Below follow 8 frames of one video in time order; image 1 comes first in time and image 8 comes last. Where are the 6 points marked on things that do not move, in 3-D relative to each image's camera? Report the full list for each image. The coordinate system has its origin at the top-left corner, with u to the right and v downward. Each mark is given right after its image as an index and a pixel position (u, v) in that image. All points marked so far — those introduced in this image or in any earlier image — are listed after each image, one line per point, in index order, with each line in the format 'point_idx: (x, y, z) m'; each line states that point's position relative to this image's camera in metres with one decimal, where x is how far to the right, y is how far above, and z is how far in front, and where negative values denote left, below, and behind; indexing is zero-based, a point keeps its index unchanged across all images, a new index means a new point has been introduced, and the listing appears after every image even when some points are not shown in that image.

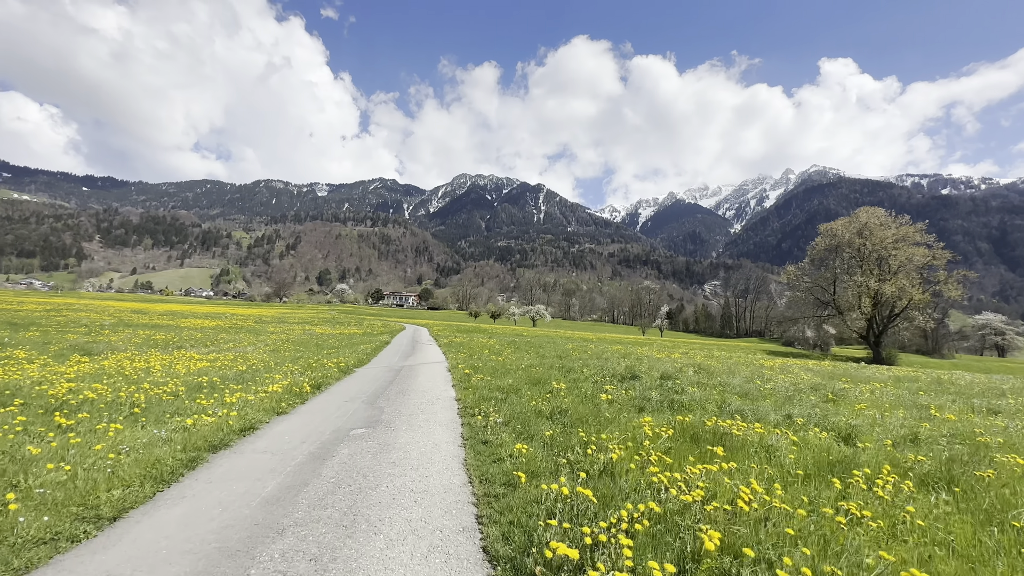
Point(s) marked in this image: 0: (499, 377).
0: (-0.5, -3.3, +14.4) m
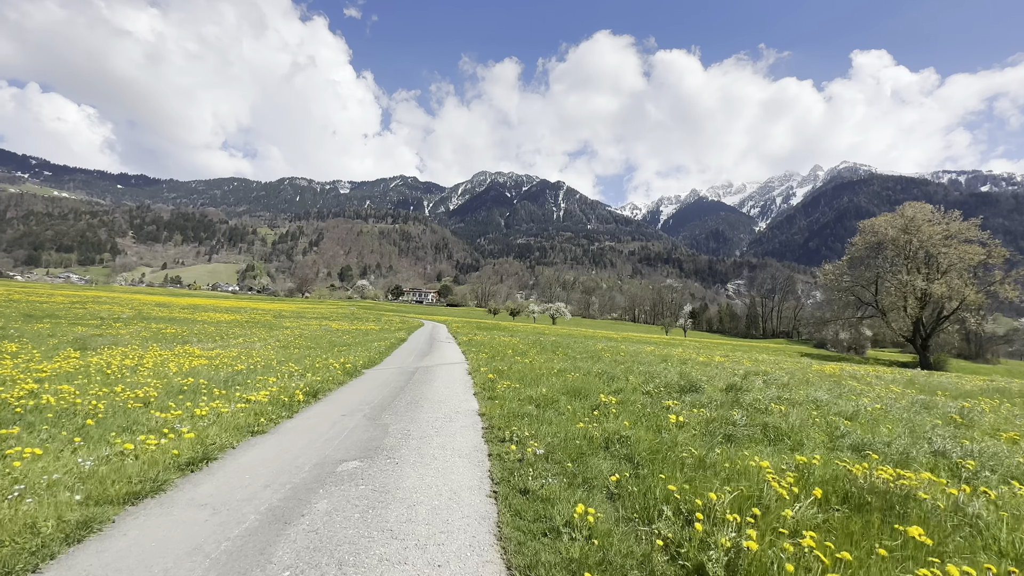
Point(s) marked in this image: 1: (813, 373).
0: (+0.5, -3.0, +12.1) m
1: (+12.8, -3.7, +17.4) m
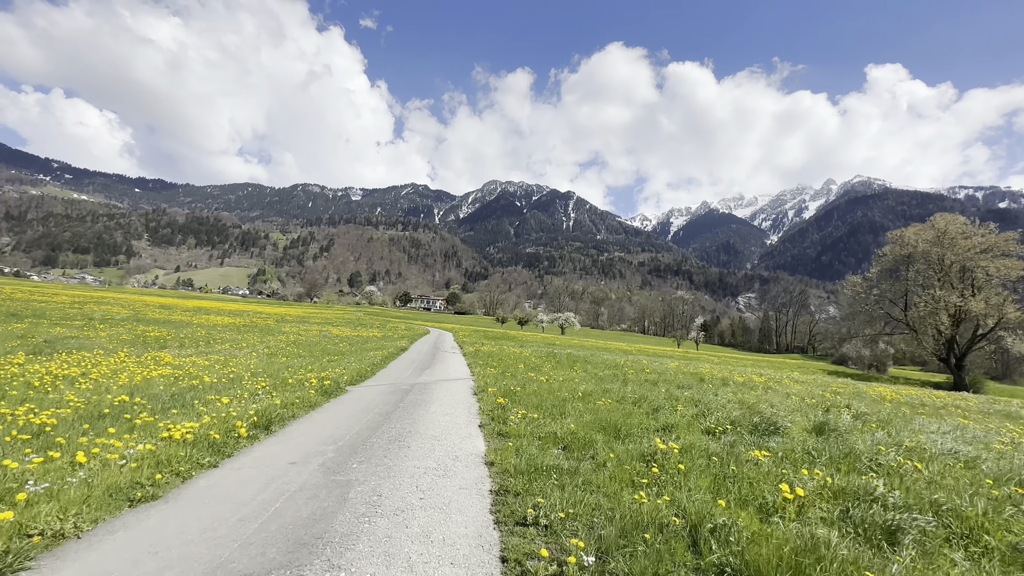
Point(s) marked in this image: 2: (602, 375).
0: (+0.8, -3.1, +9.5) m
1: (+13.2, -4.1, +14.5) m
2: (+4.0, -3.9, +17.9) m
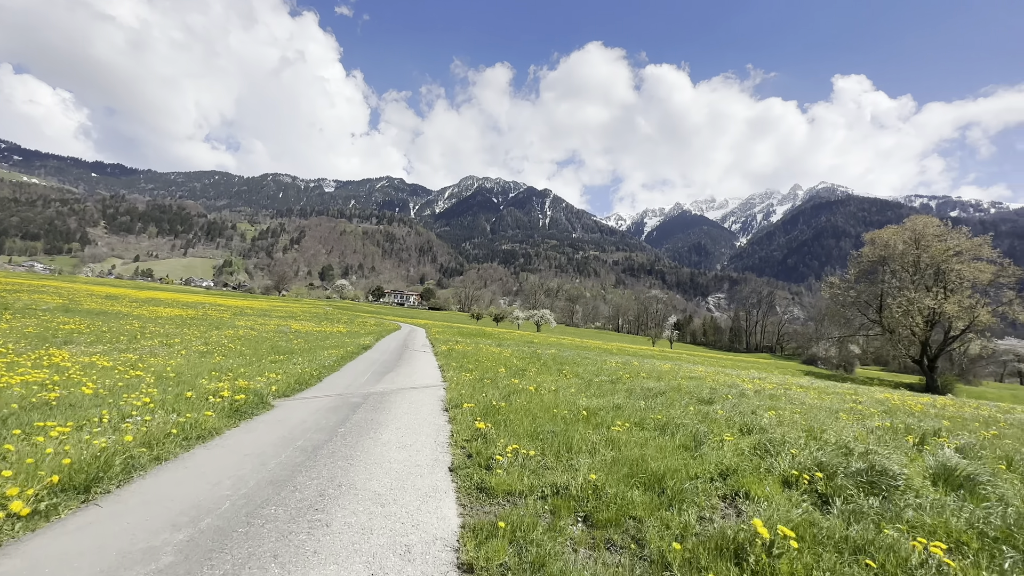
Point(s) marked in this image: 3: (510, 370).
0: (+0.6, -2.7, +6.6) m
1: (+12.7, -3.9, +12.4) m
2: (+3.2, -3.5, +15.2) m
3: (-0.1, -3.6, +18.1) m
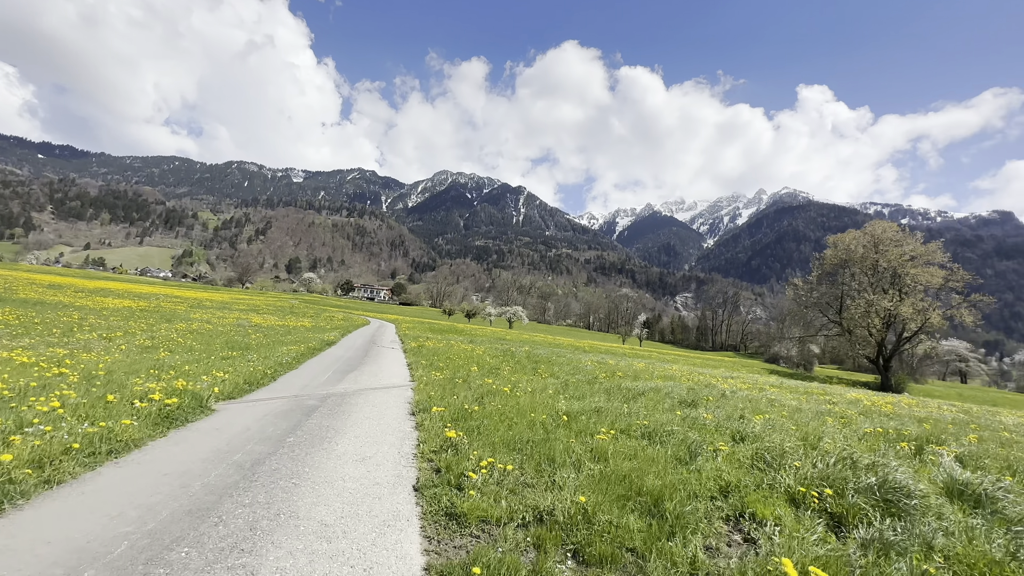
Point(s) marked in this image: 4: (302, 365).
0: (+0.2, -2.6, +5.9) m
1: (+11.9, -4.0, +12.4) m
2: (+2.3, -3.4, +14.5) m
3: (-1.2, -3.4, +17.2) m
4: (-8.8, -3.2, +17.0) m
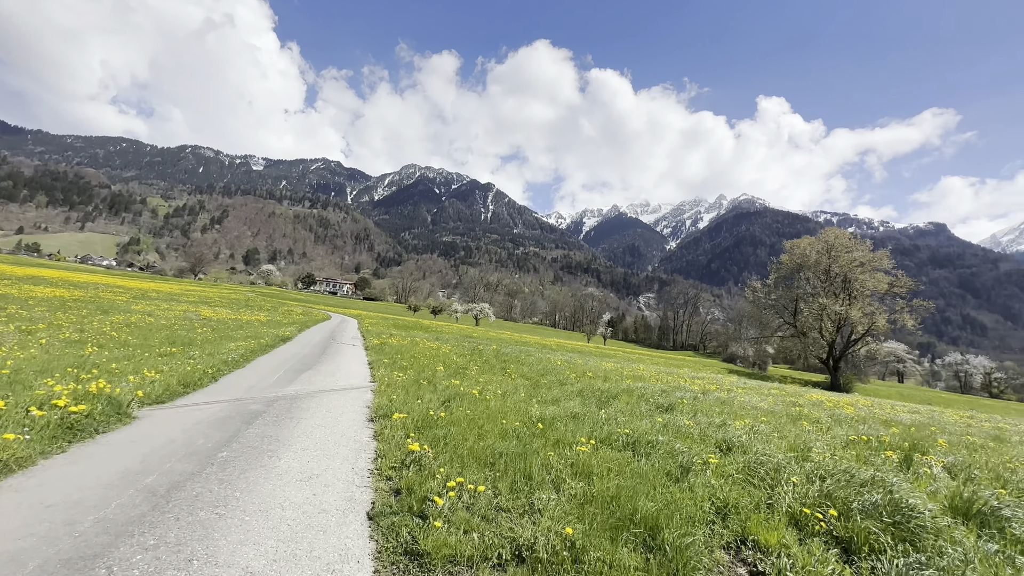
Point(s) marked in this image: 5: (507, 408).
0: (-0.1, -2.6, +5.1) m
1: (+11.0, -4.1, +12.5) m
2: (+1.3, -3.3, +13.9) m
3: (-2.5, -3.2, +16.3) m
4: (-9.9, -2.9, +15.5) m
5: (-0.1, -2.8, +9.5) m
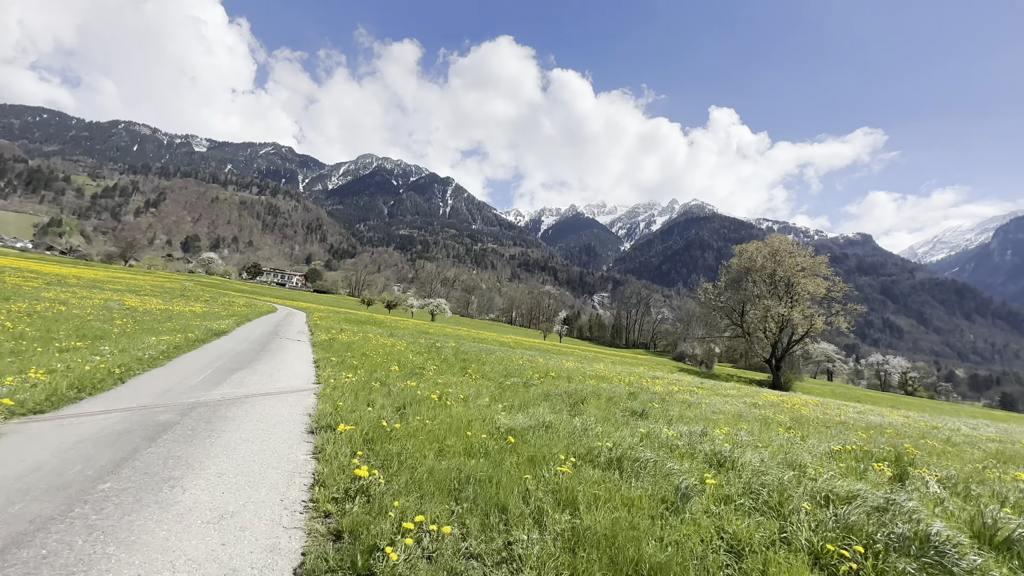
0: (-0.4, -2.5, +4.1) m
1: (+9.9, -4.2, +12.6) m
2: (+0.1, -3.1, +13.0) m
3: (-3.9, -2.9, +15.0) m
4: (-11.2, -2.4, +13.5) m
5: (-0.8, -2.7, +8.5) m
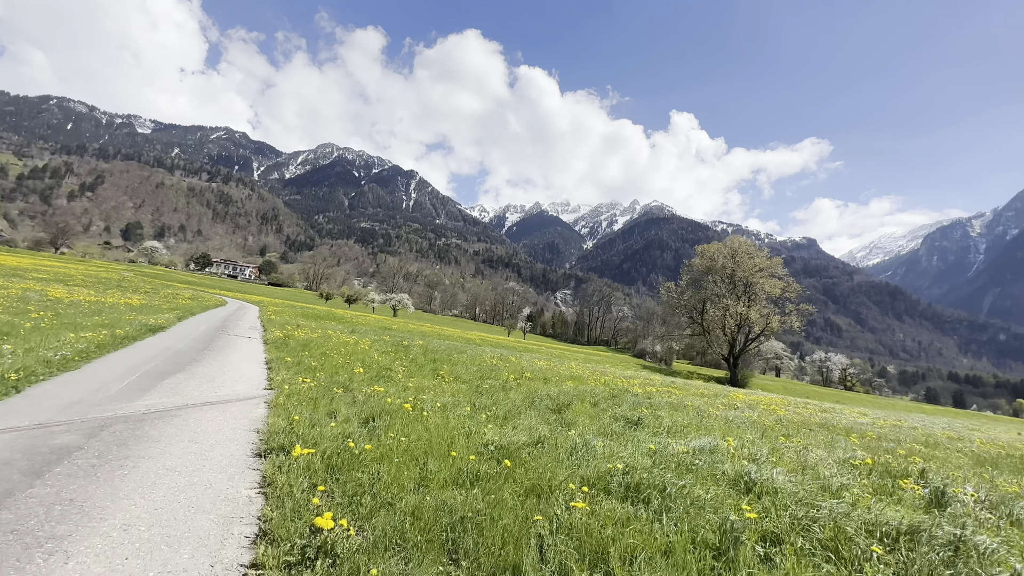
0: (-0.2, -2.4, +3.0) m
1: (+9.2, -4.2, +12.4) m
2: (-0.6, -3.0, +12.0) m
3: (-4.7, -2.7, +13.6) m
4: (-11.8, -2.1, +11.4) m
5: (-1.0, -2.6, +7.4) m
